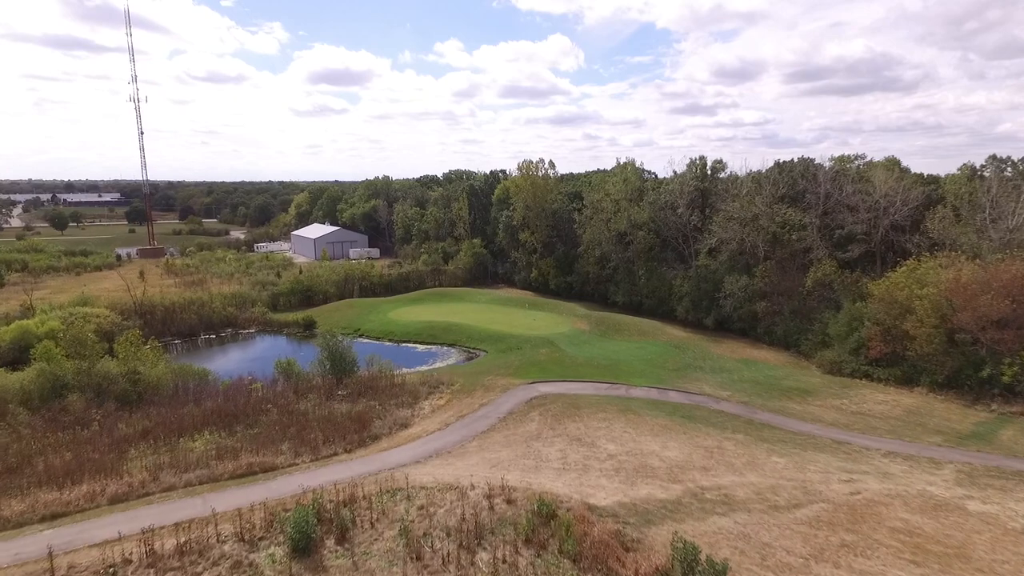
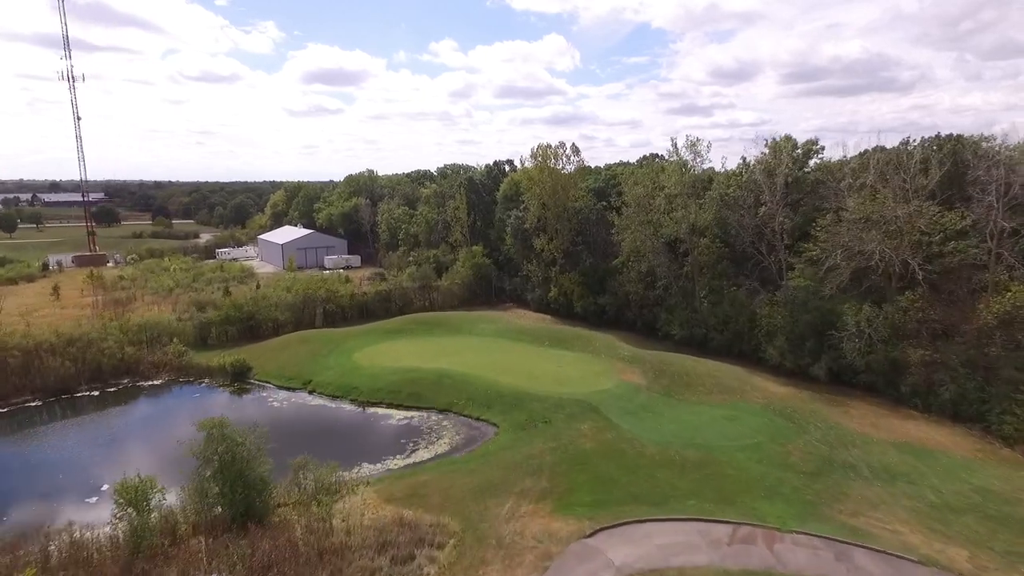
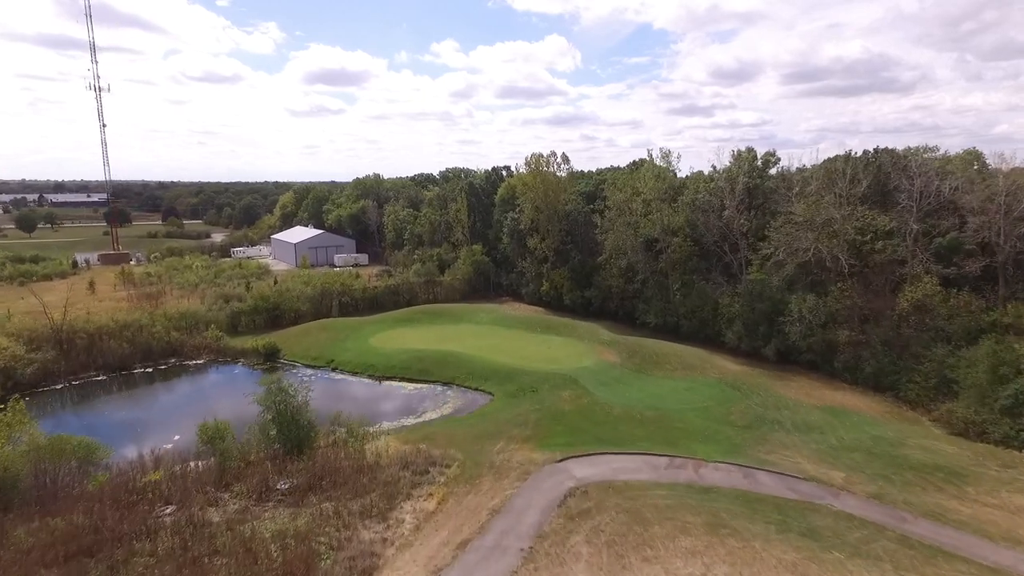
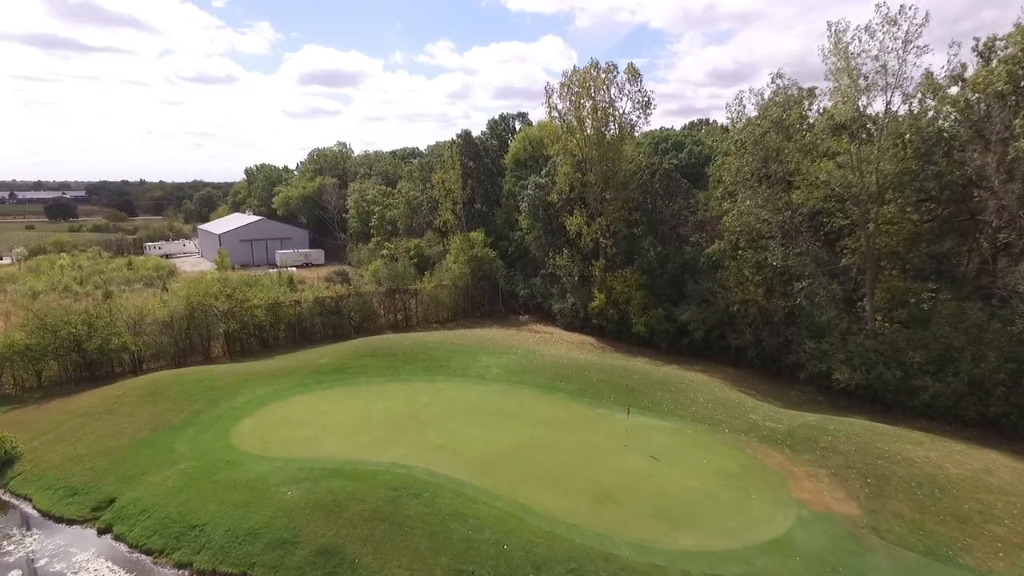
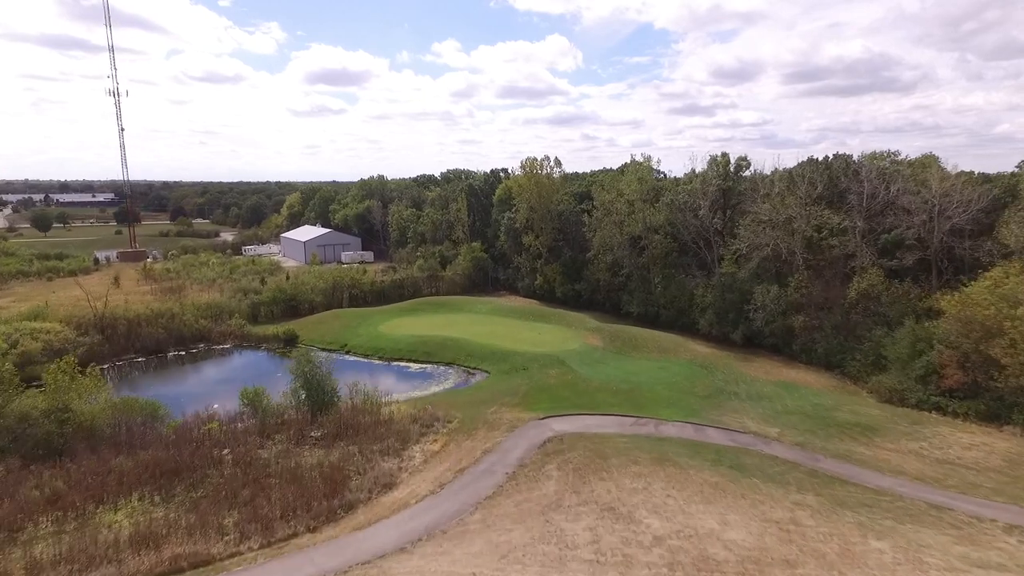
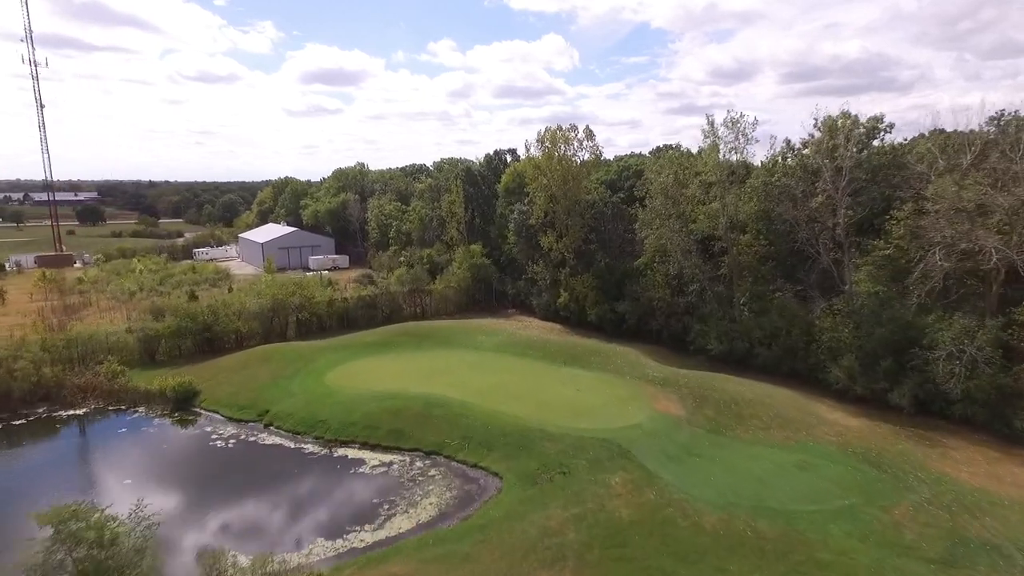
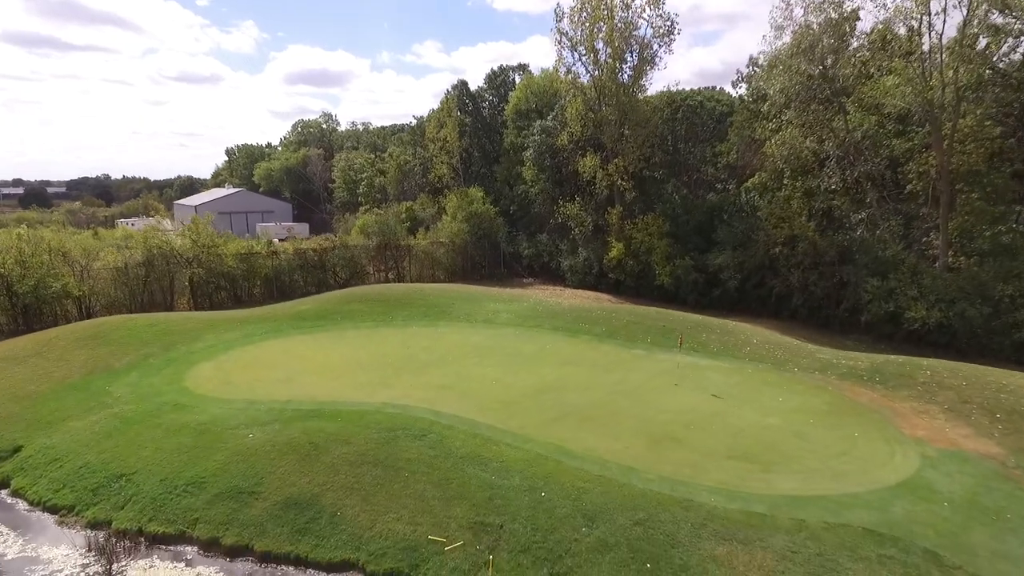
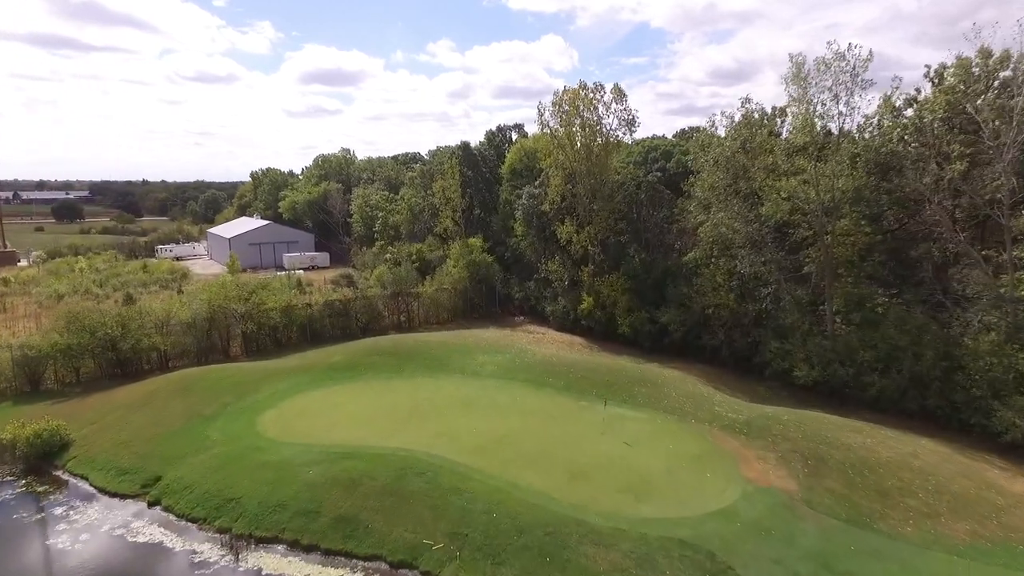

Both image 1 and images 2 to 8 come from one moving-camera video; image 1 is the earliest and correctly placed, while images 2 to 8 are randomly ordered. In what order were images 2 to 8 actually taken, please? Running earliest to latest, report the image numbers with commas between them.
5, 3, 2, 6, 8, 4, 7
